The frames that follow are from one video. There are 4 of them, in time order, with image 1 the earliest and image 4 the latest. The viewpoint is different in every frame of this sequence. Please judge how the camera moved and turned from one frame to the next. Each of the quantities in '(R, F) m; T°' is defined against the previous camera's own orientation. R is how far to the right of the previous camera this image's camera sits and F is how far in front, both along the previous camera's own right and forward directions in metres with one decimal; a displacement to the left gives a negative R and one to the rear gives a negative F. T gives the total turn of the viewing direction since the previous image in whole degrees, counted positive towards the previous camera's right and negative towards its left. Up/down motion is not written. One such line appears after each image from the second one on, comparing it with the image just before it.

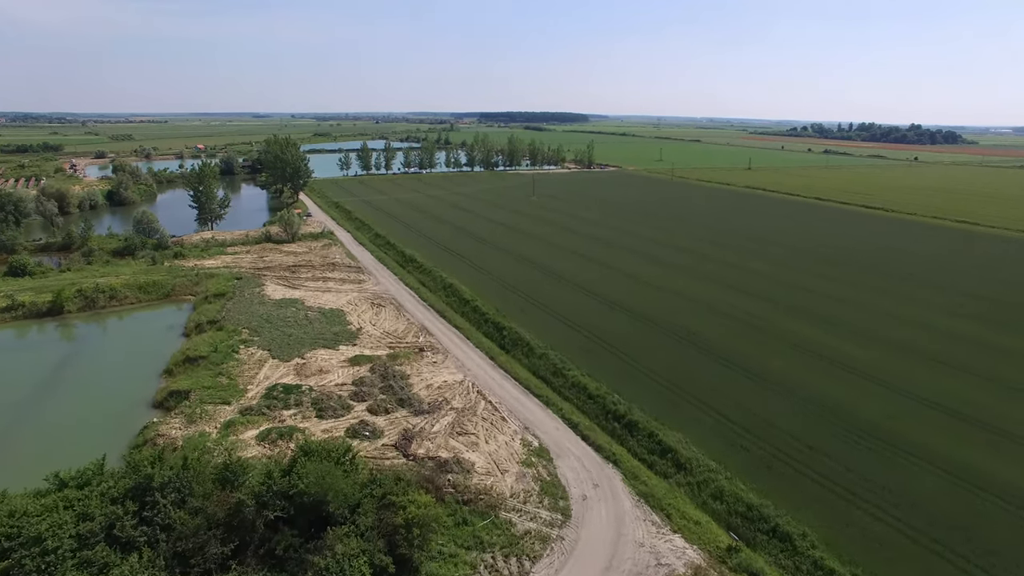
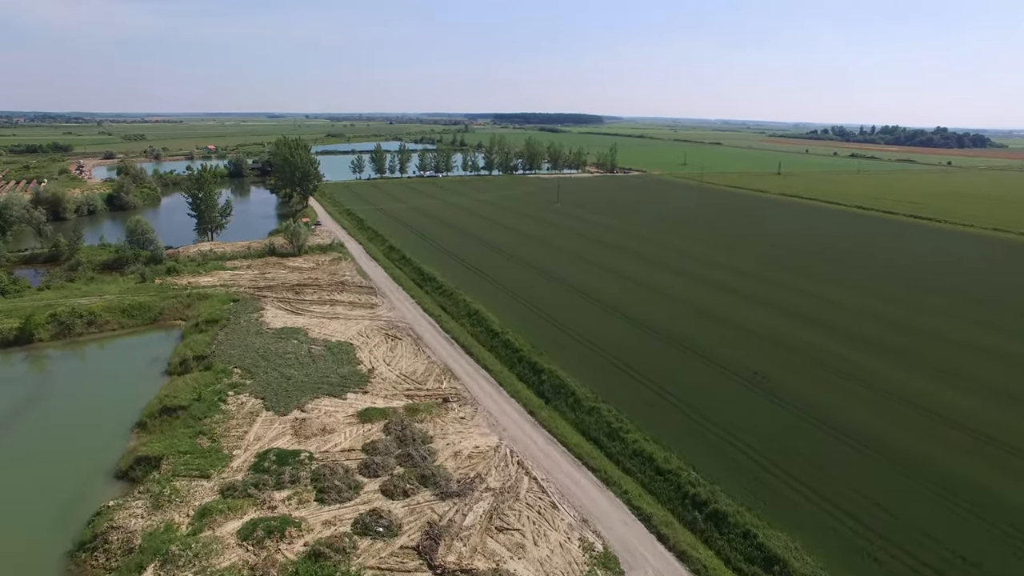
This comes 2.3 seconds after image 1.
(-1.1, +4.6) m; -1°
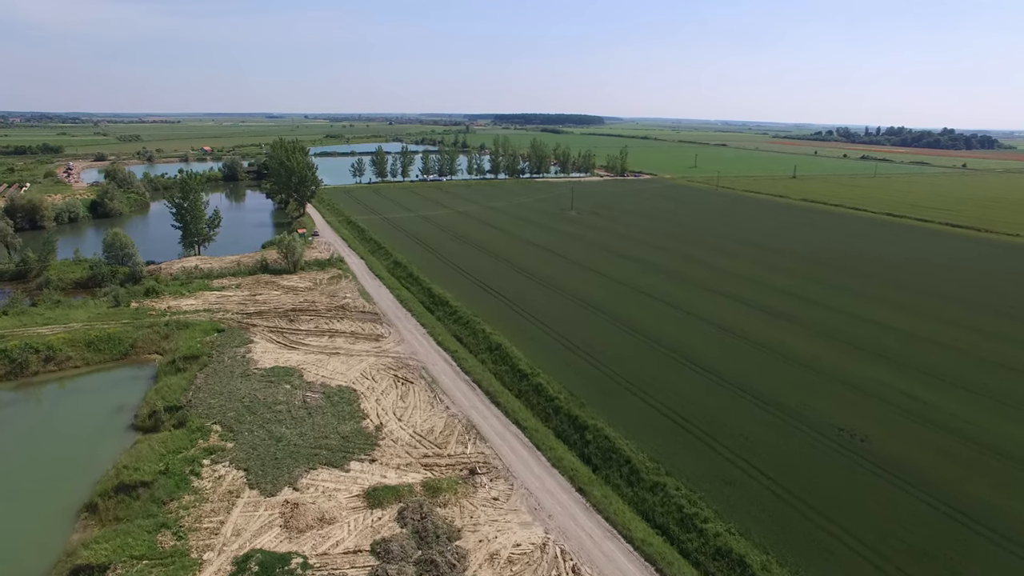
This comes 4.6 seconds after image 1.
(-1.2, +4.3) m; 0°
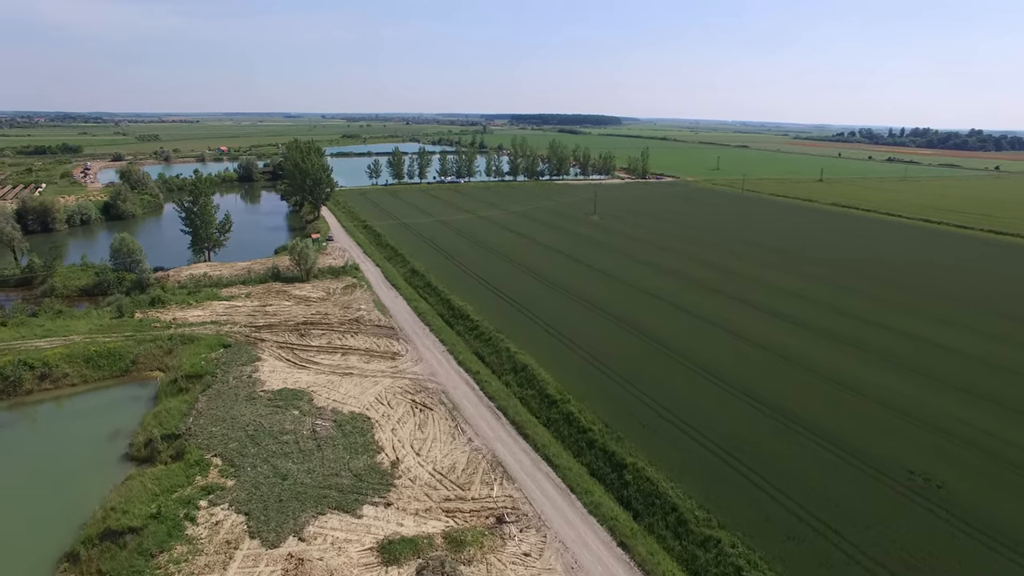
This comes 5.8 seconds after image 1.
(-0.5, +2.1) m; -1°
